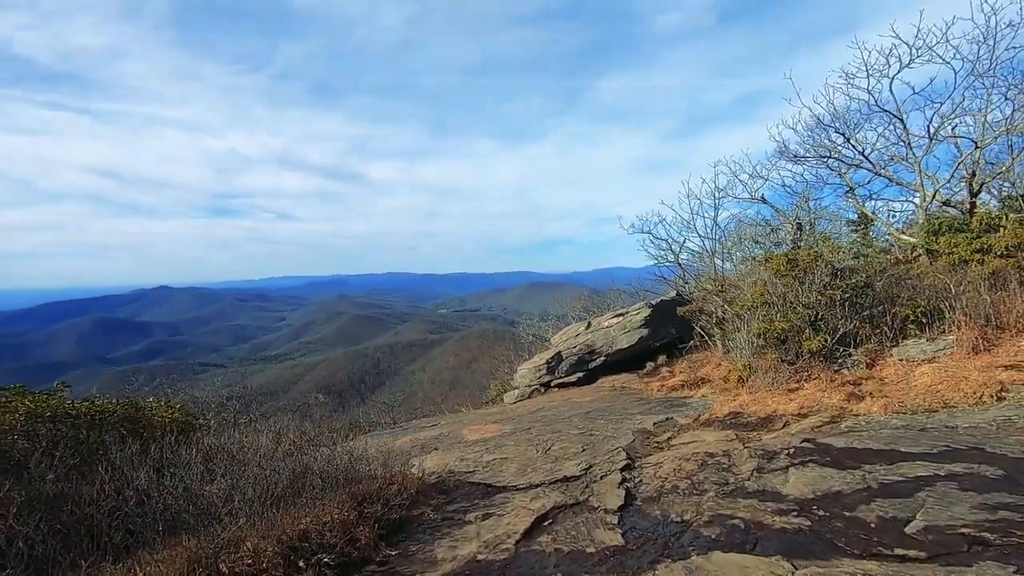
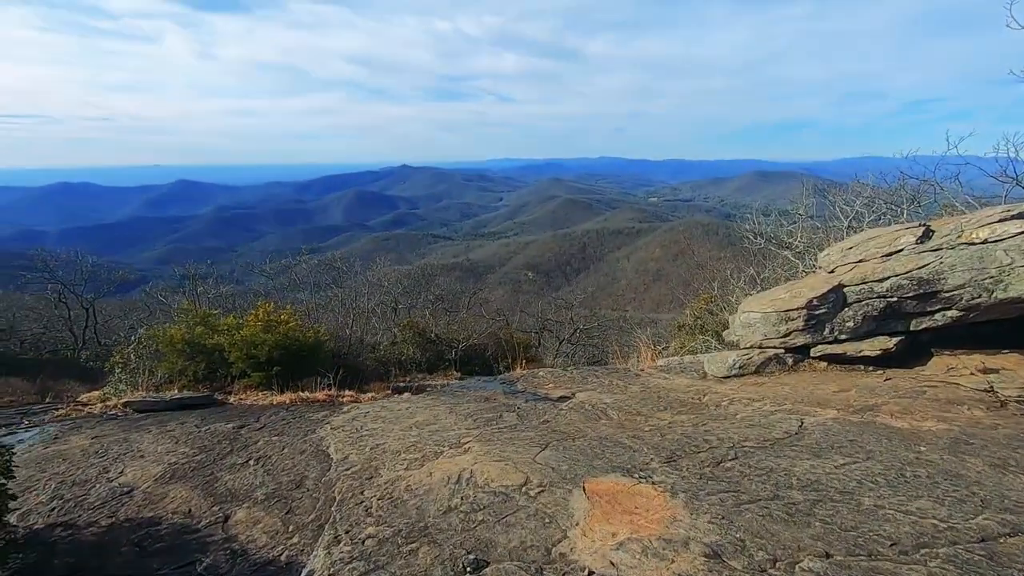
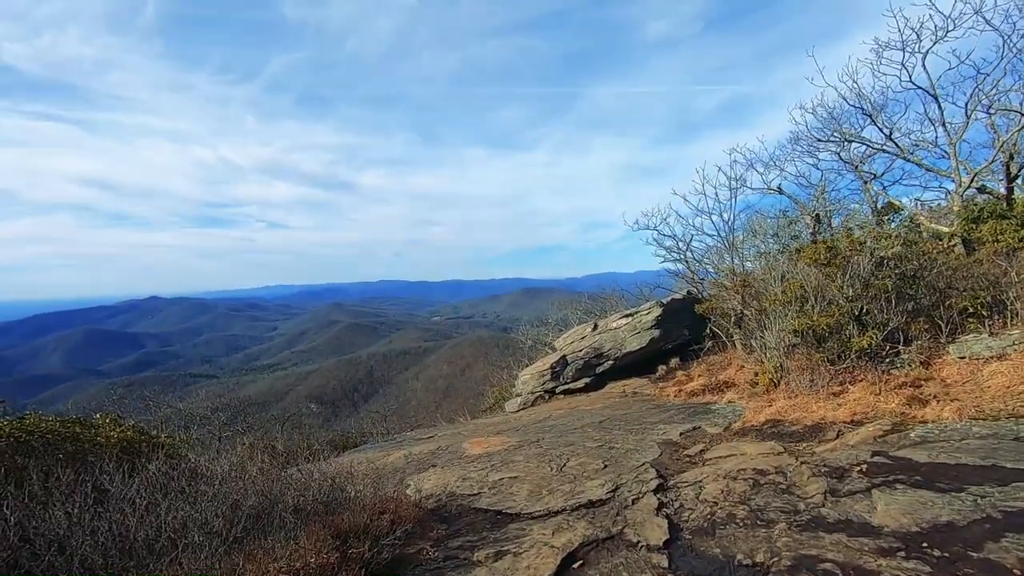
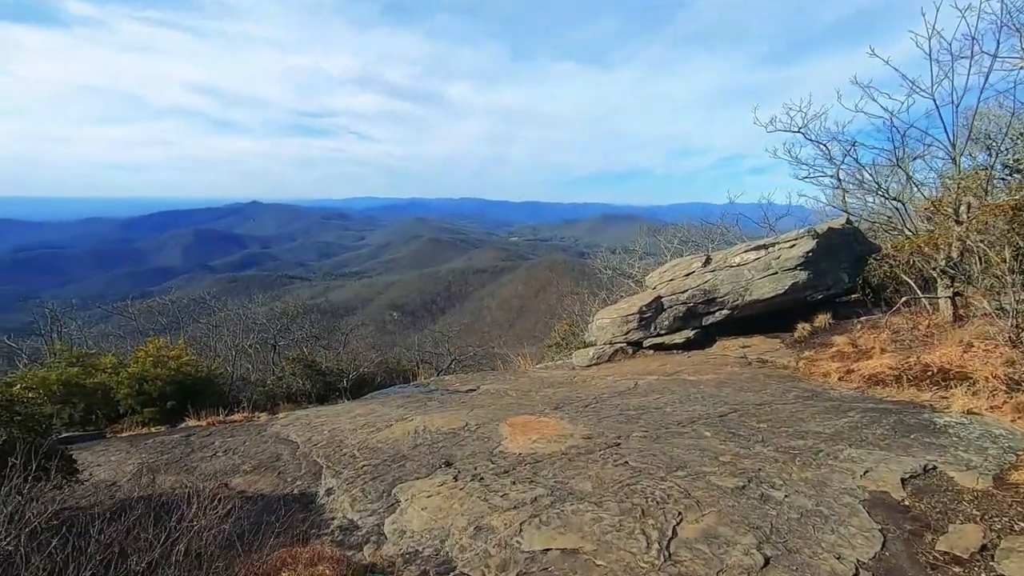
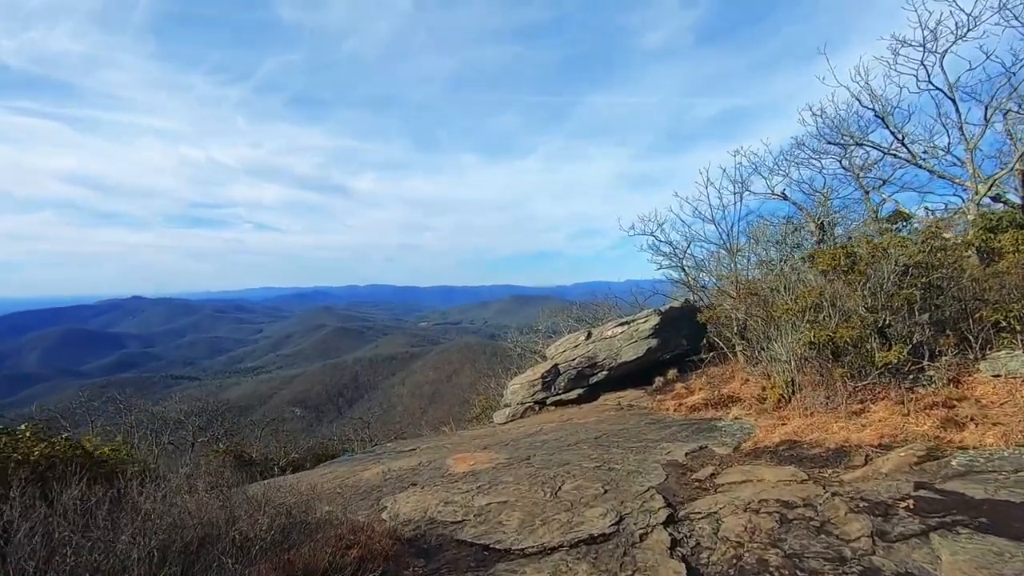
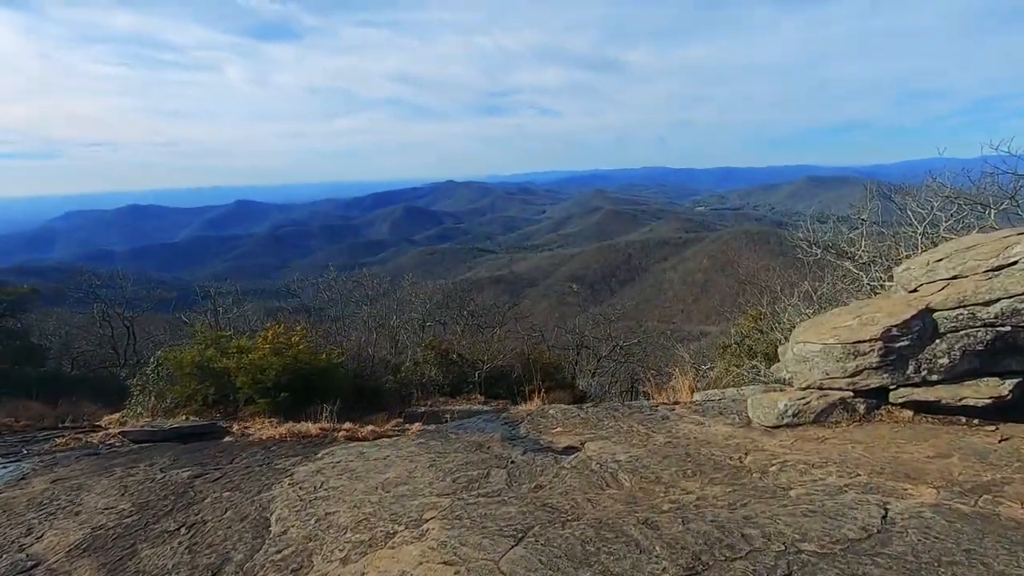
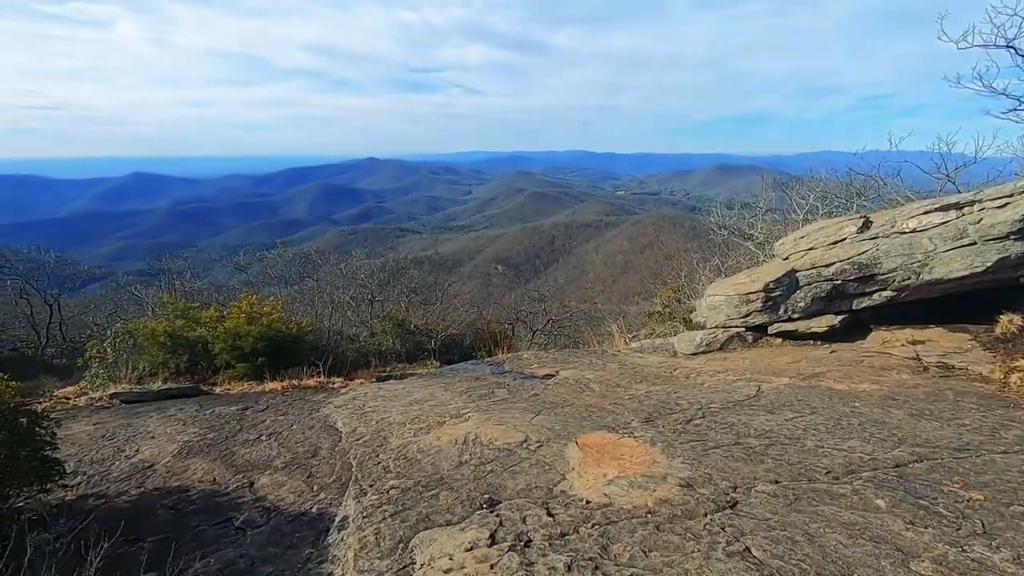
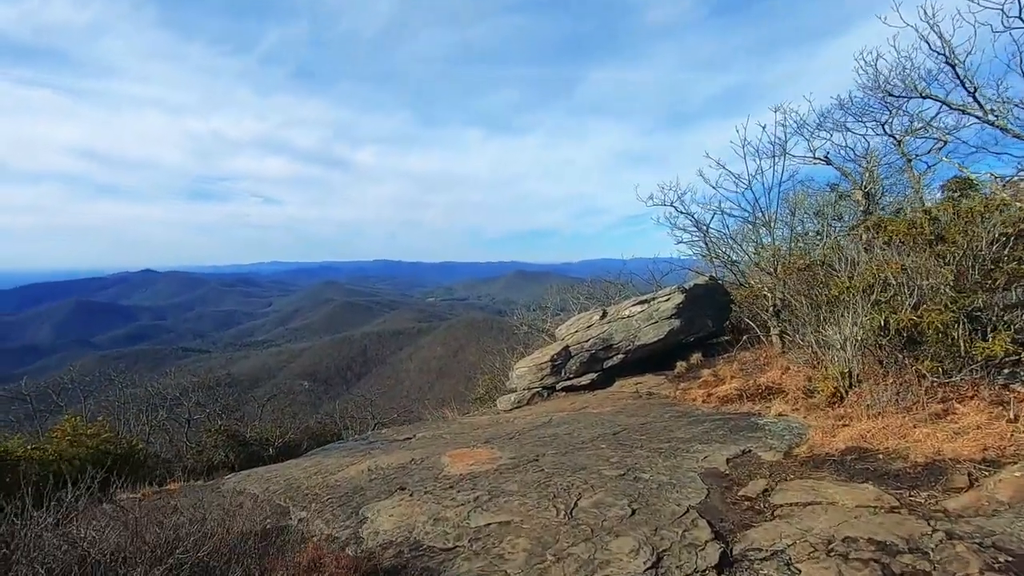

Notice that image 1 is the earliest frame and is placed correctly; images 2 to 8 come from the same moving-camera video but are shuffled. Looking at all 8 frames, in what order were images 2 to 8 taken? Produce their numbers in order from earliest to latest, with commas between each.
3, 5, 8, 4, 7, 2, 6
